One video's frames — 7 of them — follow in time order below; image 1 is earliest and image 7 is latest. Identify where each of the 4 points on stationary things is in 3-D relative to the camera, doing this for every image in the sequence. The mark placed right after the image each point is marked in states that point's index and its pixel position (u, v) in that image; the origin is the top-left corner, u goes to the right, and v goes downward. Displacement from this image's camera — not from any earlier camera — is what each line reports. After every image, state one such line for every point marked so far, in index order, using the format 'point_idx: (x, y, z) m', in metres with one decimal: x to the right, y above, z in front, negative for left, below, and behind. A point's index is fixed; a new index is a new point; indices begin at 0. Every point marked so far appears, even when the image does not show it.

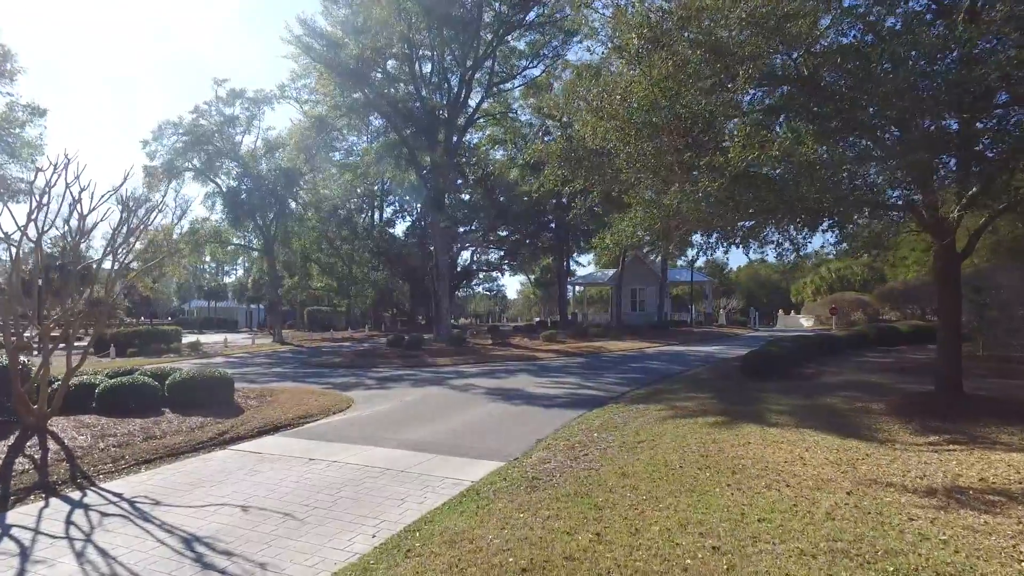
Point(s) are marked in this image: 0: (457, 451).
0: (-0.8, -2.3, +9.9) m
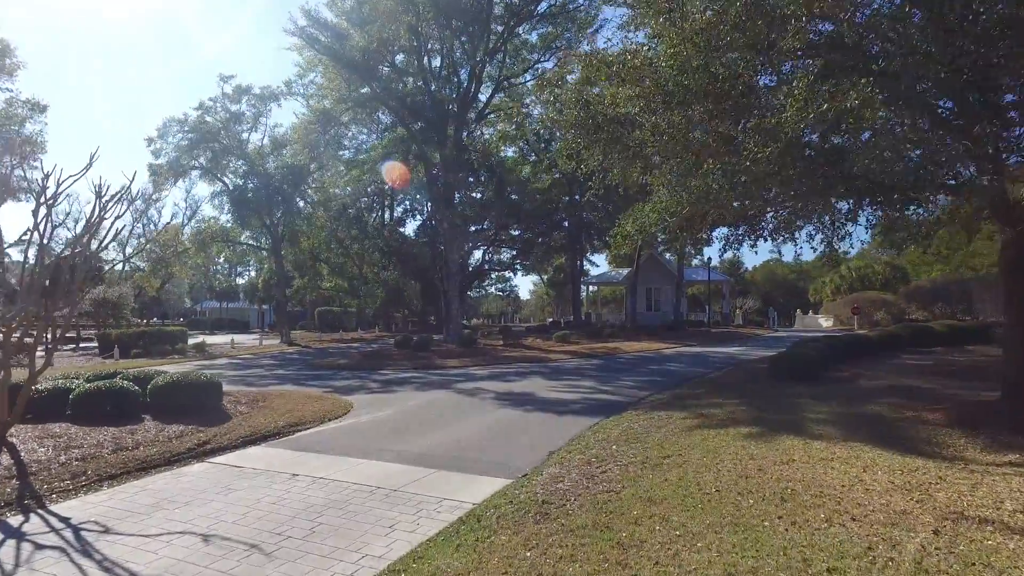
0: (-0.7, -2.3, +8.9) m
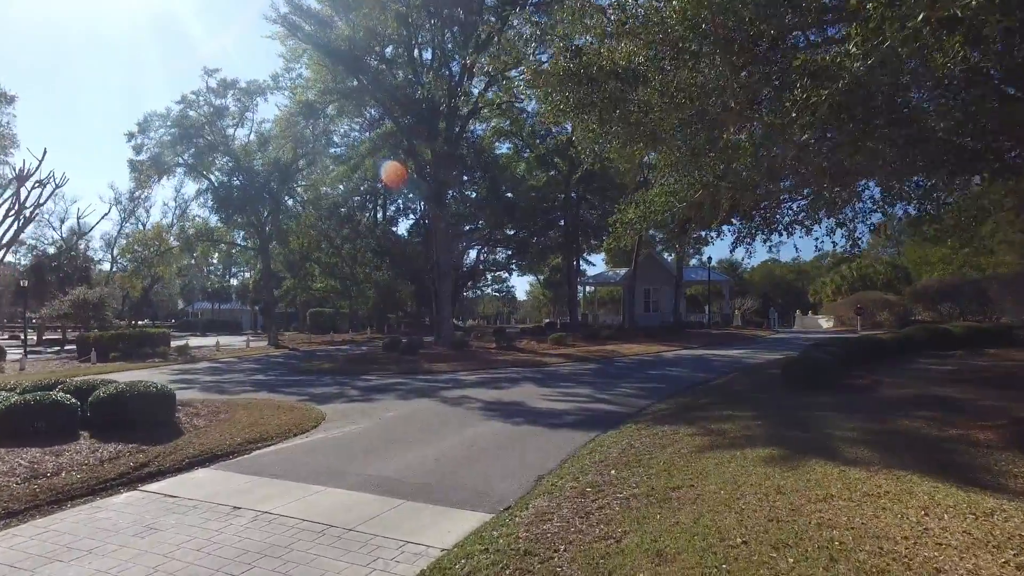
0: (-0.9, -2.3, +7.6) m
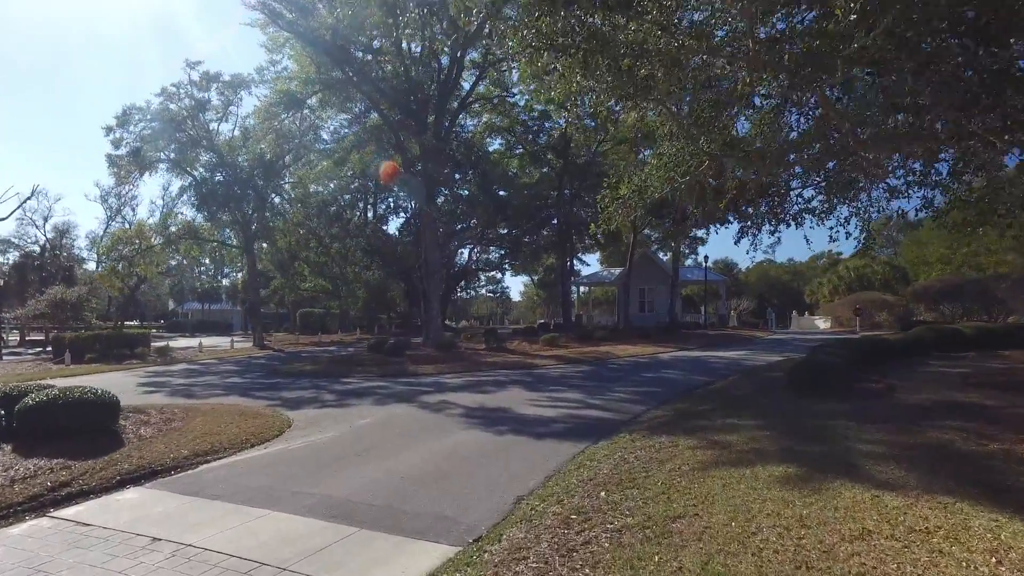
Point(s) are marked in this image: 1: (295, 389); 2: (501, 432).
0: (-1.1, -2.2, +6.5) m
1: (-5.7, -2.6, +18.1) m
2: (-0.2, -2.3, +11.0) m
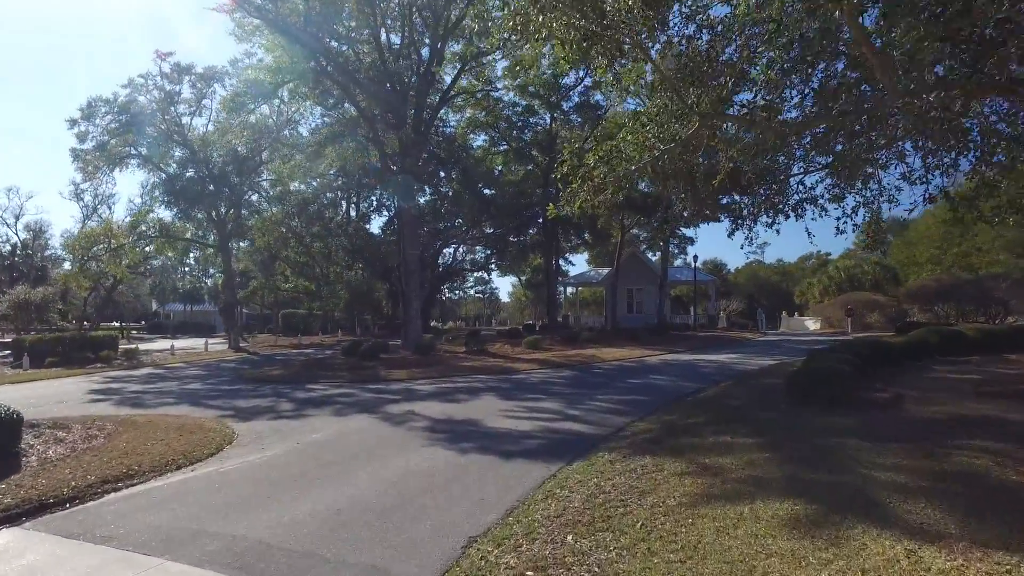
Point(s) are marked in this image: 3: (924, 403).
0: (-1.5, -2.2, +5.3) m
1: (-6.3, -2.6, +16.8) m
2: (-0.7, -2.3, +9.8) m
3: (+6.1, -1.7, +10.3) m
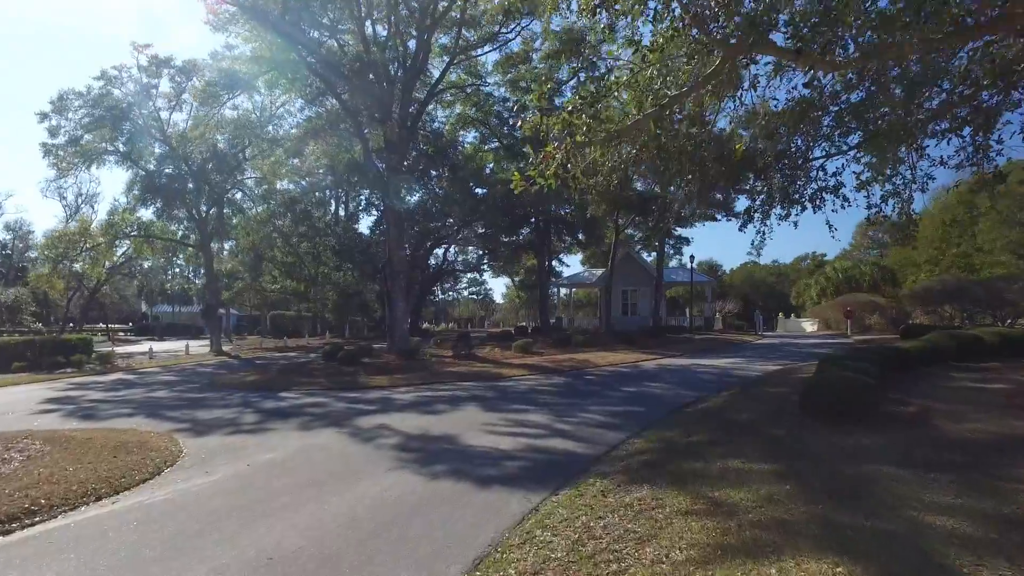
0: (-1.8, -2.2, +4.1) m
1: (-6.6, -2.7, +15.5) m
2: (-0.9, -2.3, +8.6) m
3: (+5.8, -1.7, +9.1) m
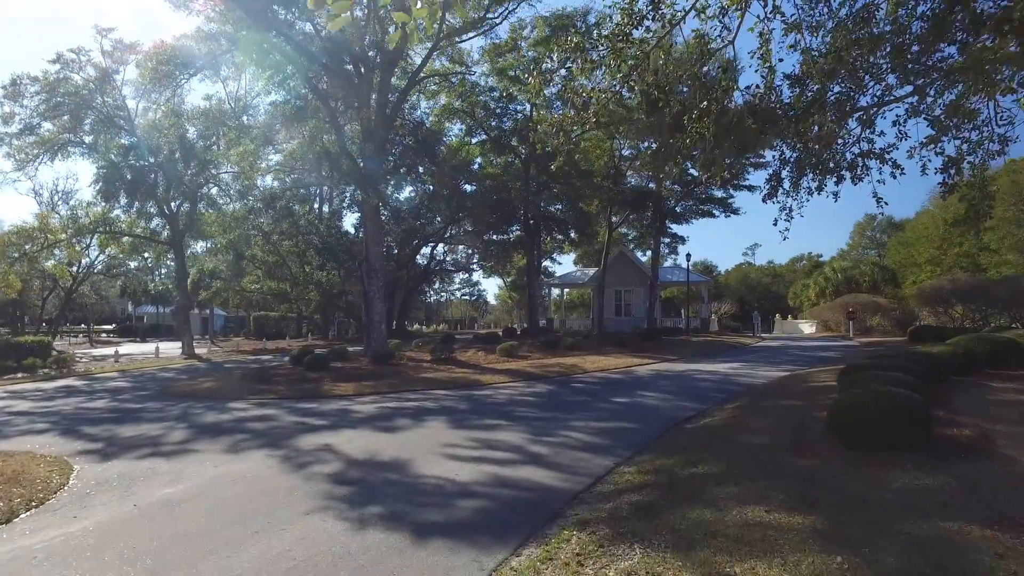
0: (-2.2, -2.1, +2.2) m
1: (-7.1, -2.6, +13.6) m
2: (-1.4, -2.2, +6.7) m
3: (+5.4, -1.6, +7.2) m
